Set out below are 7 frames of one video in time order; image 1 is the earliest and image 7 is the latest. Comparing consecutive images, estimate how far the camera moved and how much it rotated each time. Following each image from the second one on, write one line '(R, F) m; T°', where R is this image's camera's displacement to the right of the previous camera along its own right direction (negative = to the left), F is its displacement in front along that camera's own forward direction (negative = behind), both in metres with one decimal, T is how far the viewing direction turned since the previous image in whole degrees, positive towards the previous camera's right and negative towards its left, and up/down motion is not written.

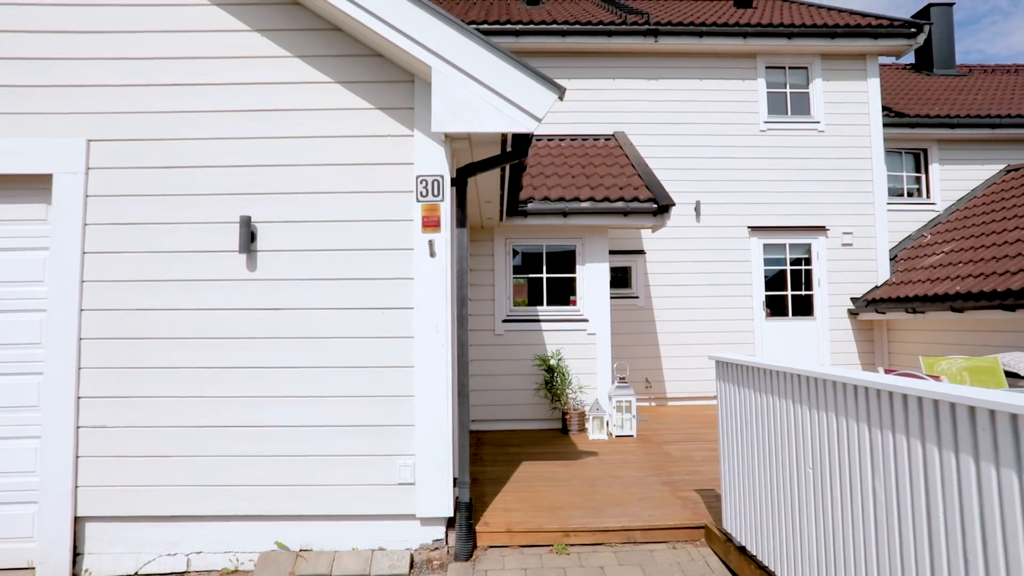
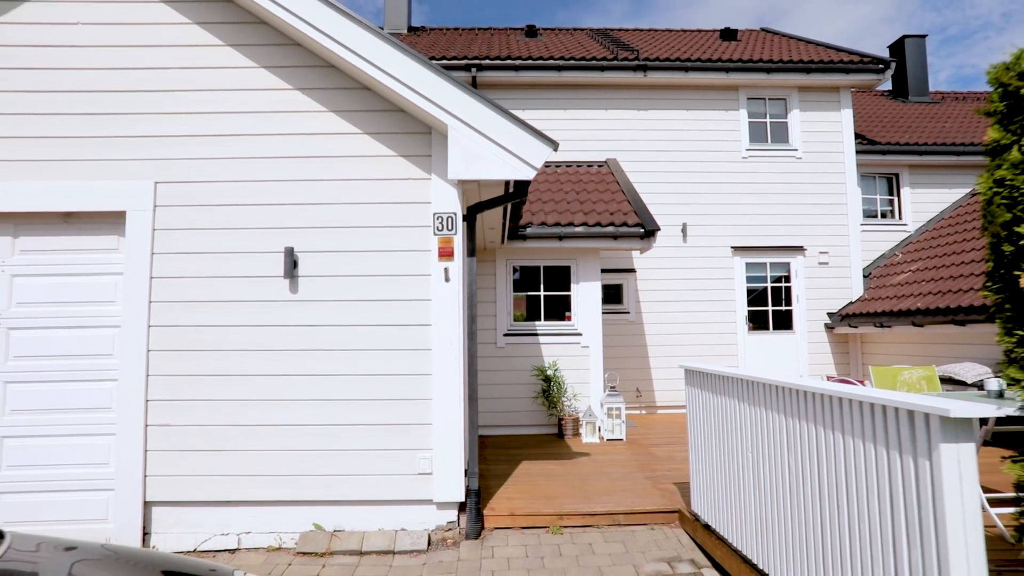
(0.0, -0.6) m; 0°
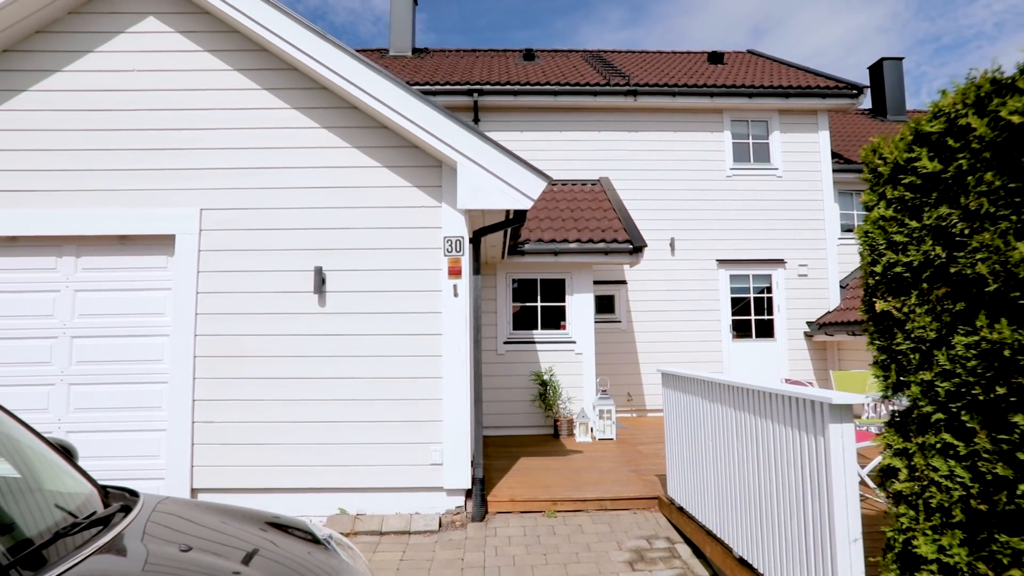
(0.0, -0.6) m; 0°
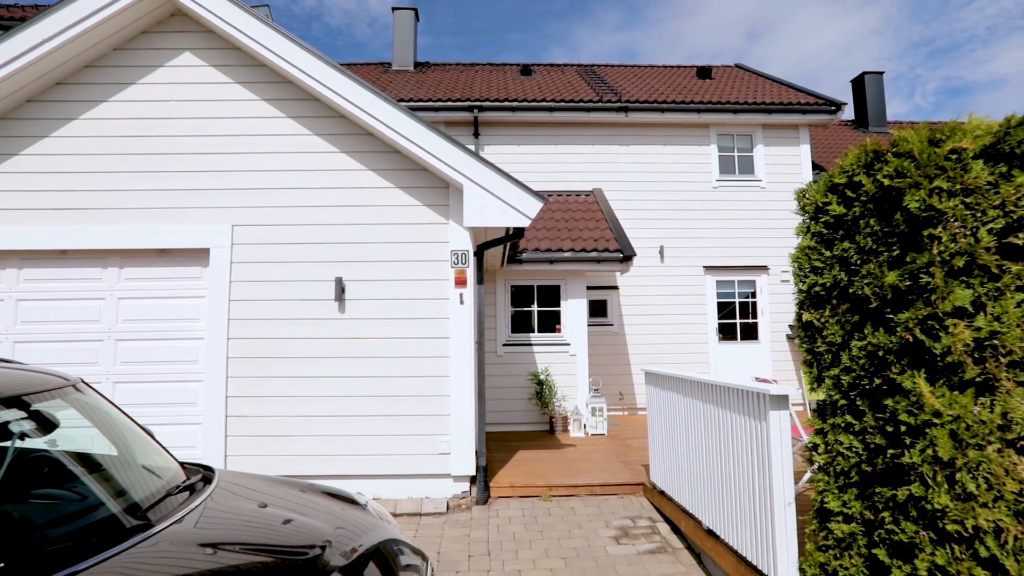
(0.0, -0.5) m; 0°
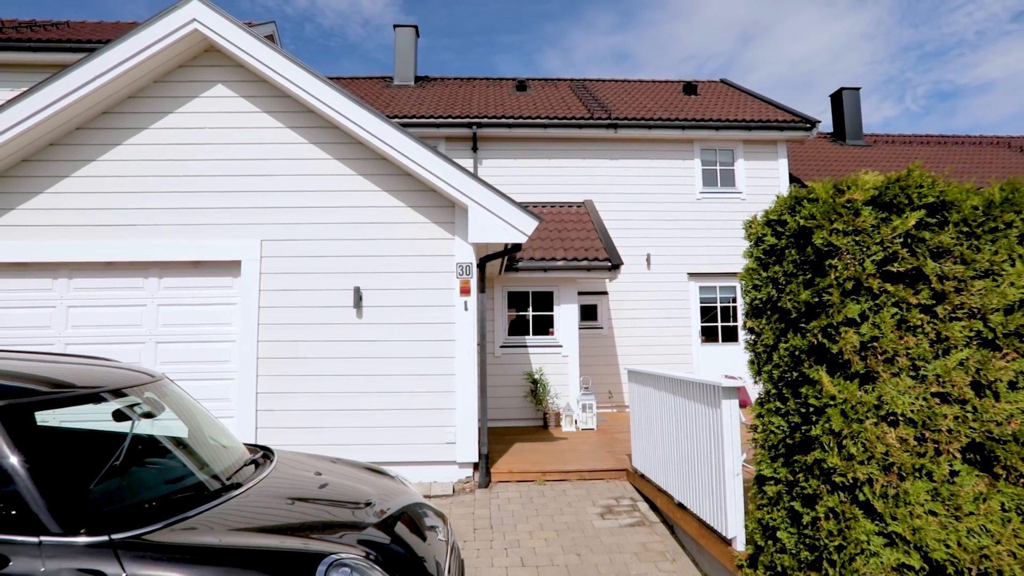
(0.0, -0.6) m; +1°
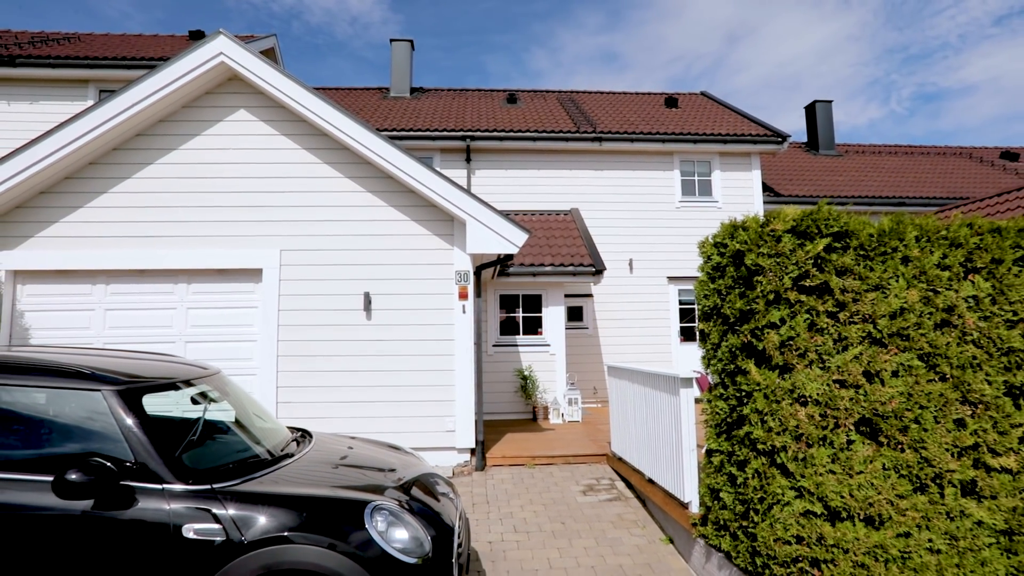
(0.0, -0.7) m; +1°
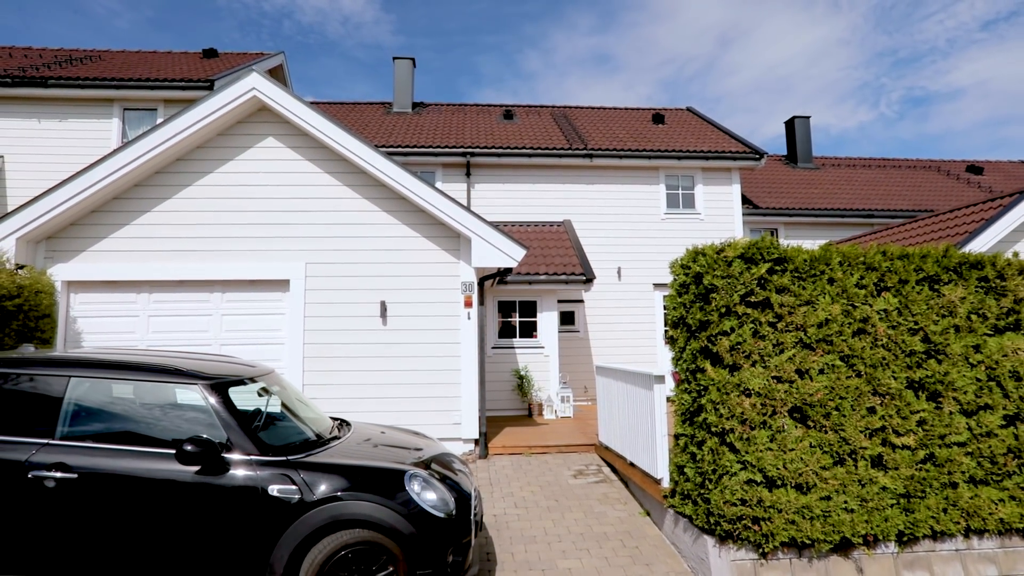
(-0.1, -0.8) m; +1°
